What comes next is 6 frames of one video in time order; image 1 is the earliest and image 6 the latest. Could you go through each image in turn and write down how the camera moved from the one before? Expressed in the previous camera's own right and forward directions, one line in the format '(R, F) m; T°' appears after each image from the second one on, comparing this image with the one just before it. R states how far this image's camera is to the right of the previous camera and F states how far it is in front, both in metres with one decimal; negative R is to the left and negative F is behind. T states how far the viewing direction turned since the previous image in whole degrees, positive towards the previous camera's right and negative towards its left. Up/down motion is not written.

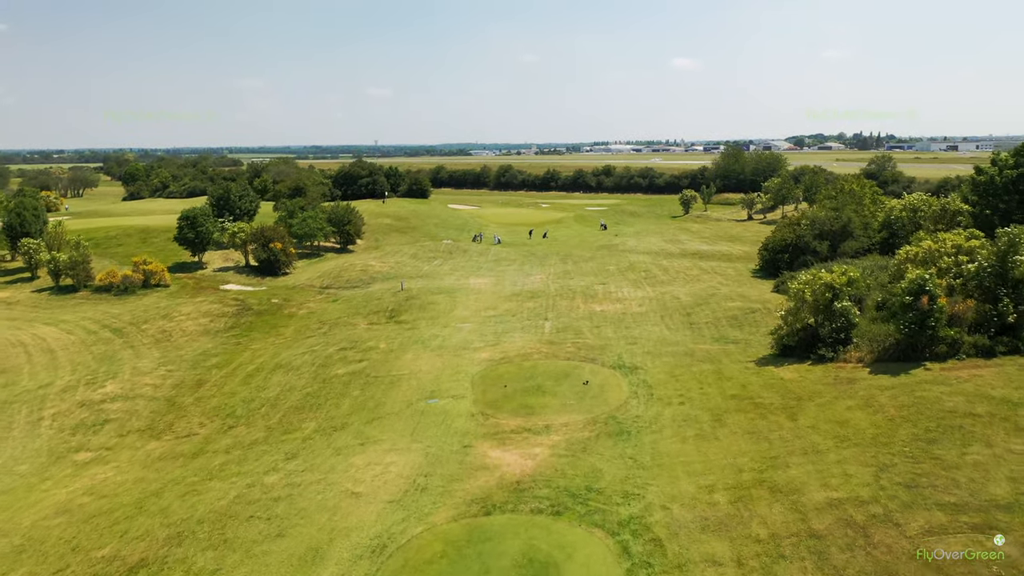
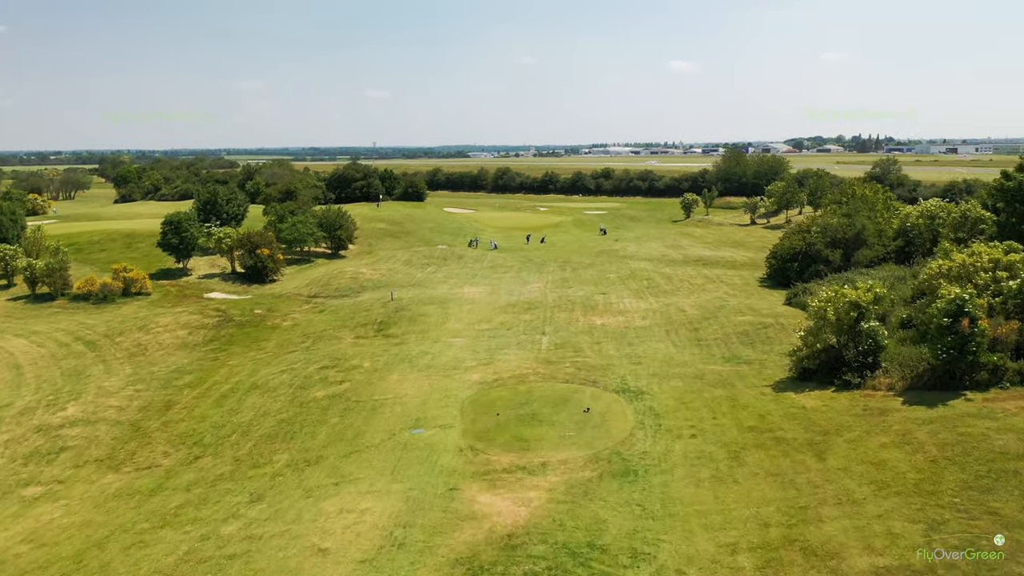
(+0.1, +2.0) m; 0°
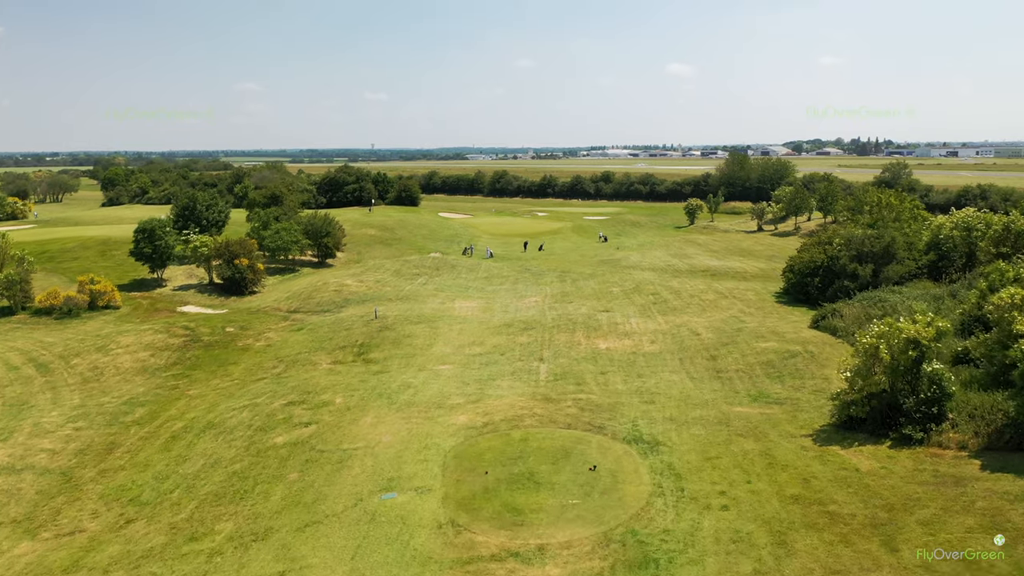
(+0.1, +3.2) m; 0°
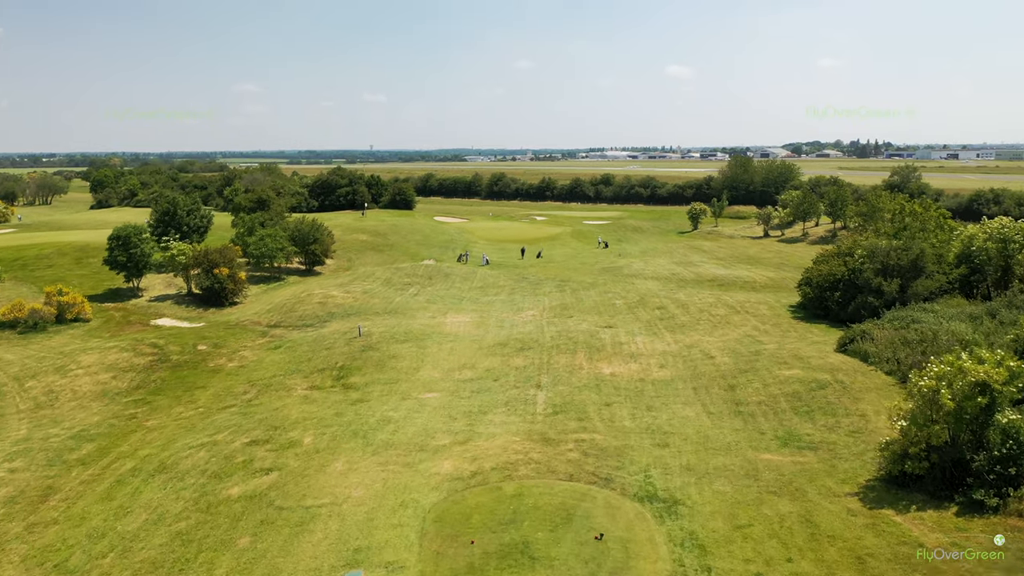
(+0.1, +2.7) m; 0°
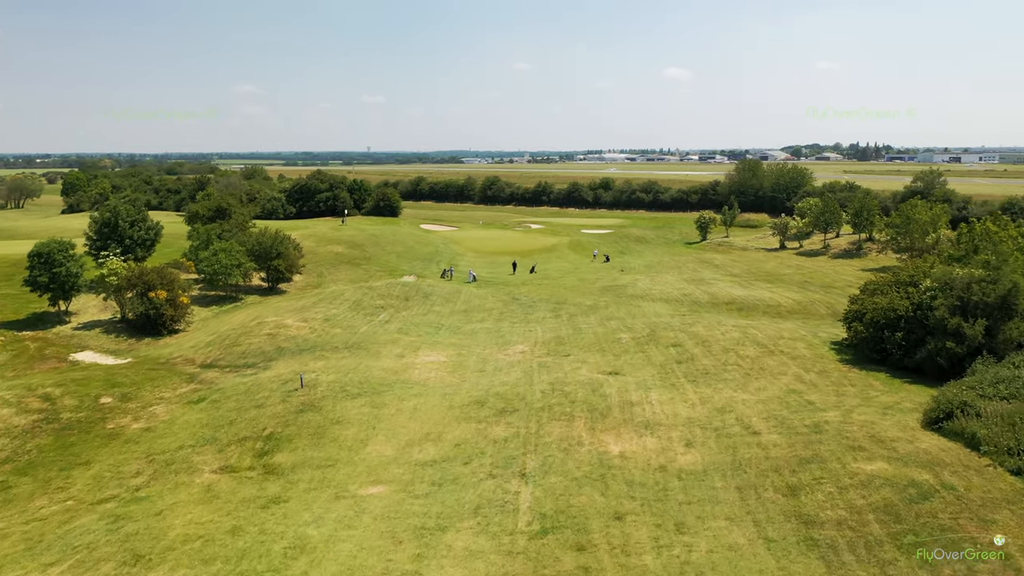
(+0.5, +6.5) m; 0°
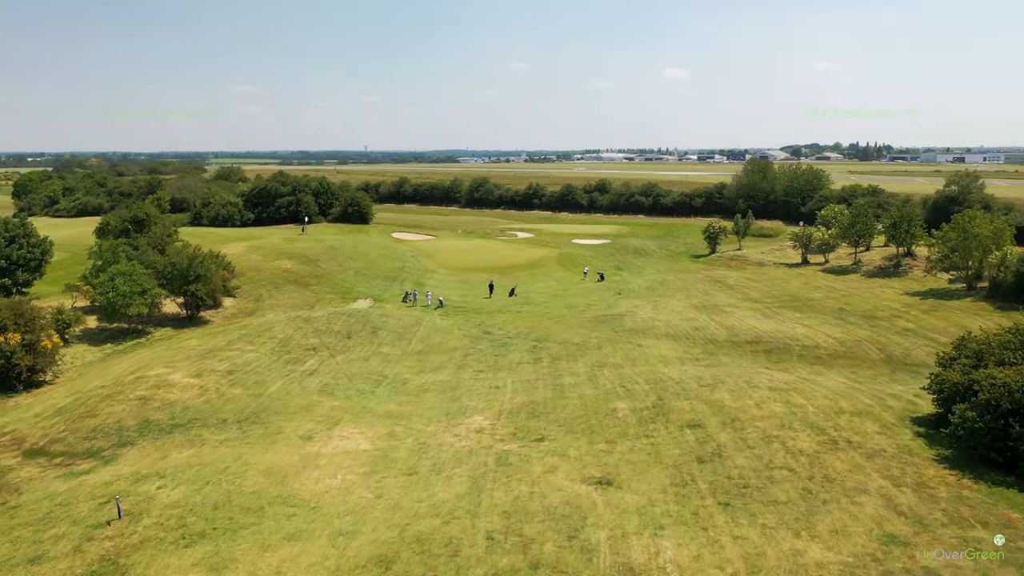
(+1.4, +9.0) m; 0°
